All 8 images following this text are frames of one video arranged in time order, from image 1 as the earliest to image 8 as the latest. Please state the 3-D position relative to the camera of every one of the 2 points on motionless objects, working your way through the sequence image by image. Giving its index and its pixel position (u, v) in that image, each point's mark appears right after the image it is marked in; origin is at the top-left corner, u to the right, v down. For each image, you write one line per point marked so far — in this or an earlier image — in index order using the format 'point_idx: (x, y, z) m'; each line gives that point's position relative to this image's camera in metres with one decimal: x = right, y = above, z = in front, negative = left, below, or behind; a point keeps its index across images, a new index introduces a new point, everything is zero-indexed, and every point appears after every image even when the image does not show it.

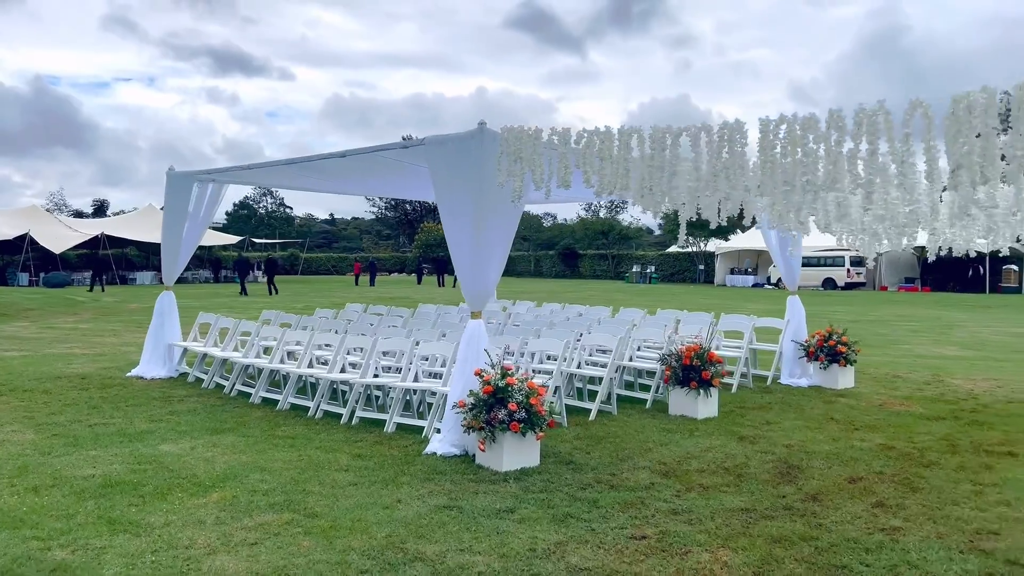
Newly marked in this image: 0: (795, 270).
0: (+3.0, +0.2, +7.6) m
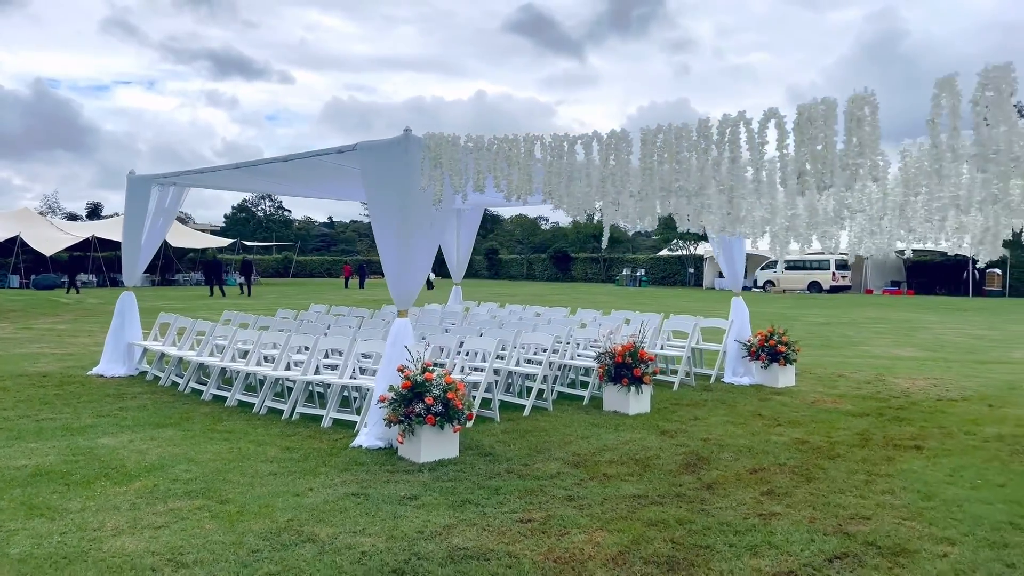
0: (+2.4, +0.1, +7.8) m
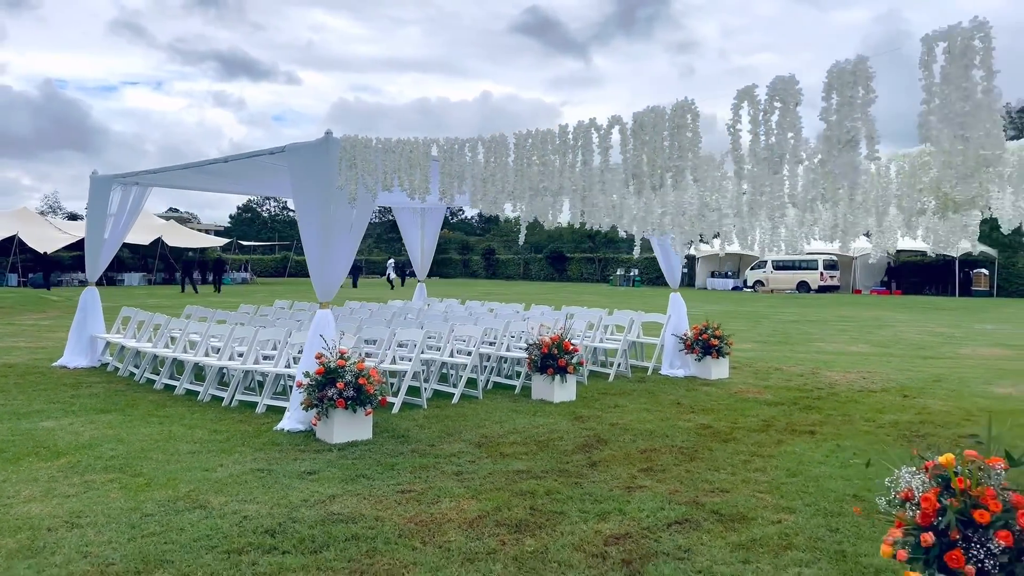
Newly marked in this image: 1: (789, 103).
0: (+1.8, +0.2, +8.2) m
1: (+1.2, +0.8, +3.5) m
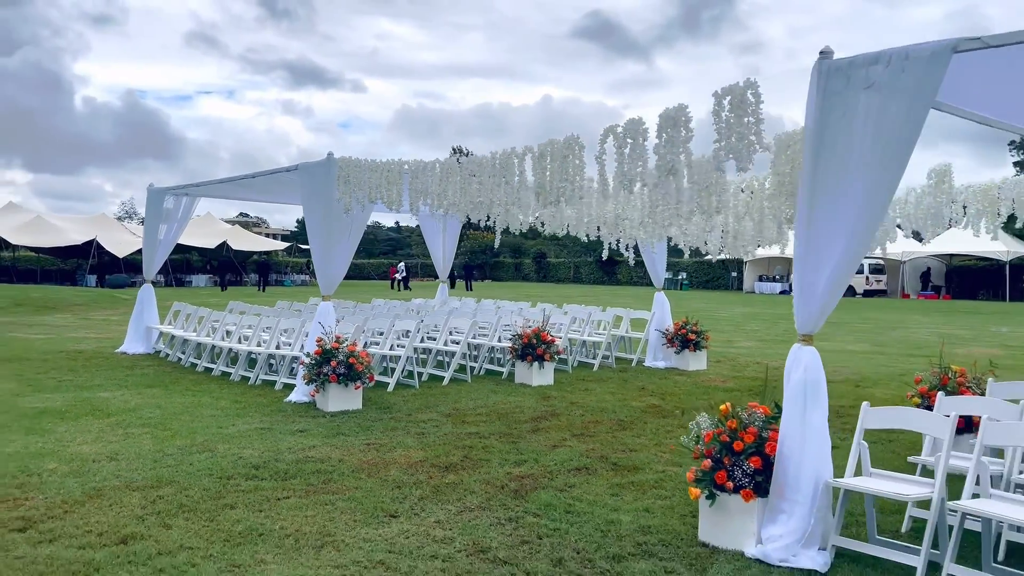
0: (+1.7, +0.2, +9.0) m
1: (+0.7, +0.9, +4.5) m
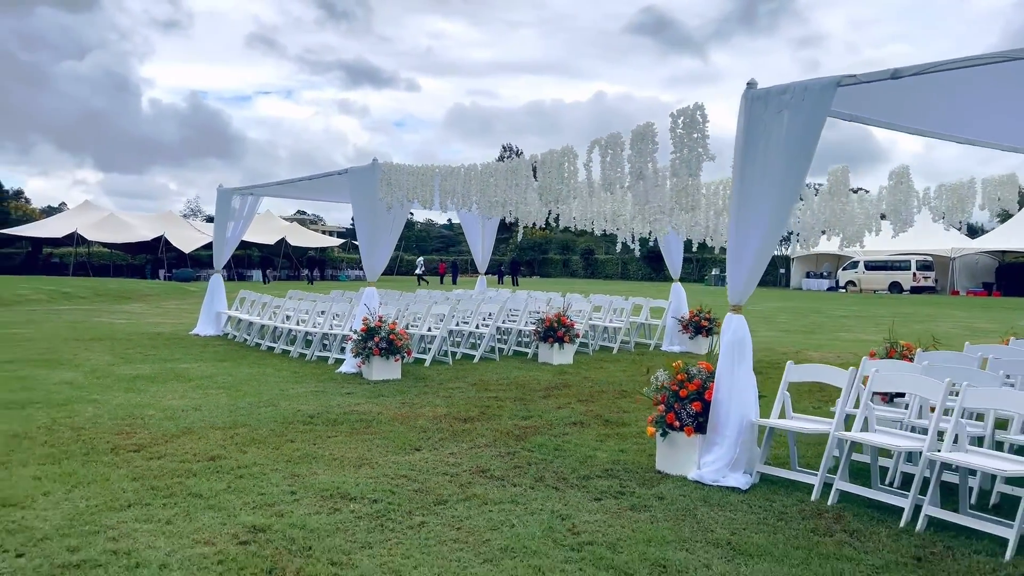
0: (+2.1, +0.3, +9.9) m
1: (+0.8, +1.0, +5.4) m
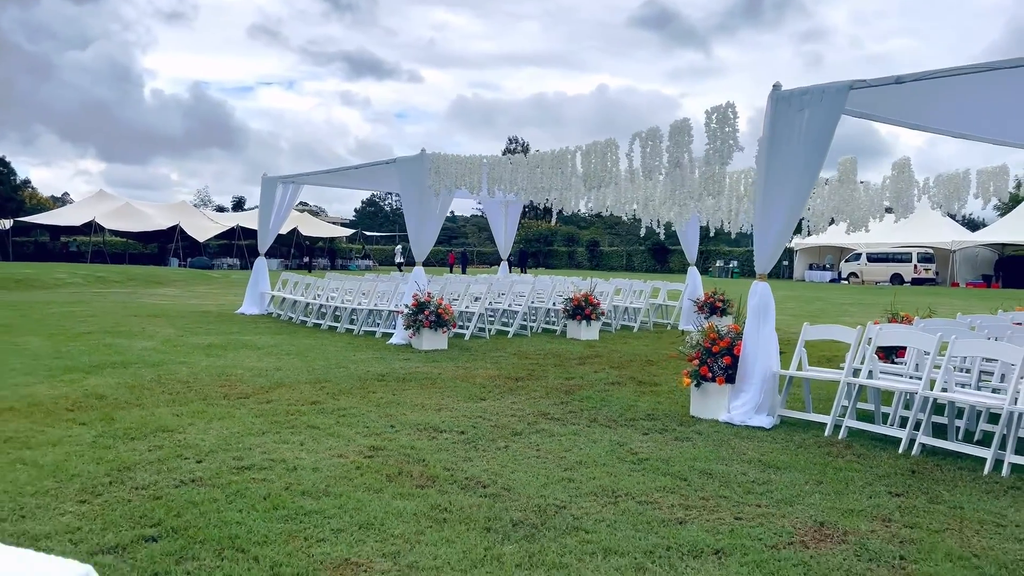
0: (+2.5, +0.6, +10.7) m
1: (+1.2, +1.2, +6.2) m
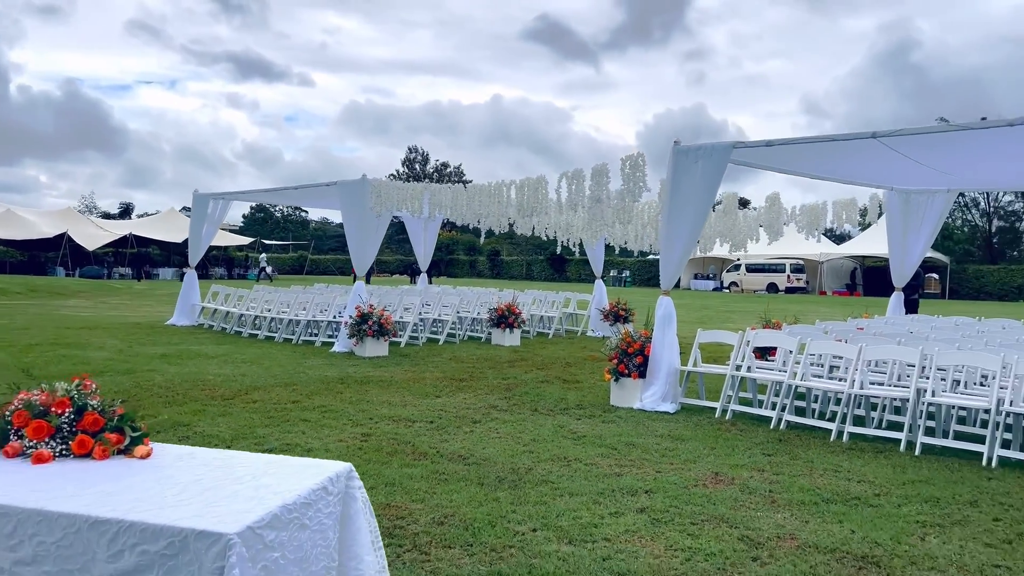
0: (+1.3, +0.4, +12.0) m
1: (+0.6, +1.0, +7.4) m
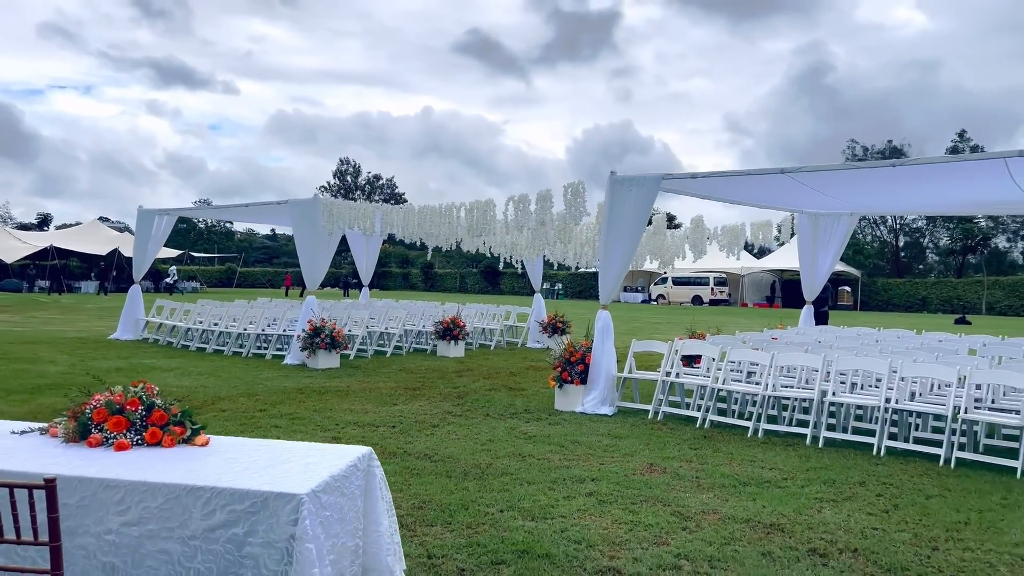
0: (+0.4, +0.2, +12.7) m
1: (+0.1, +0.9, +8.0) m
